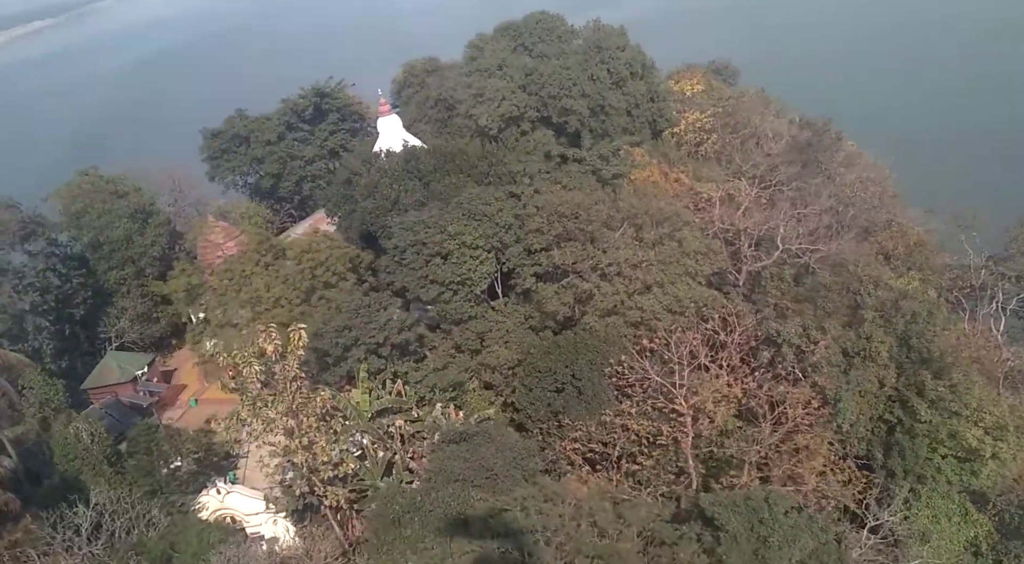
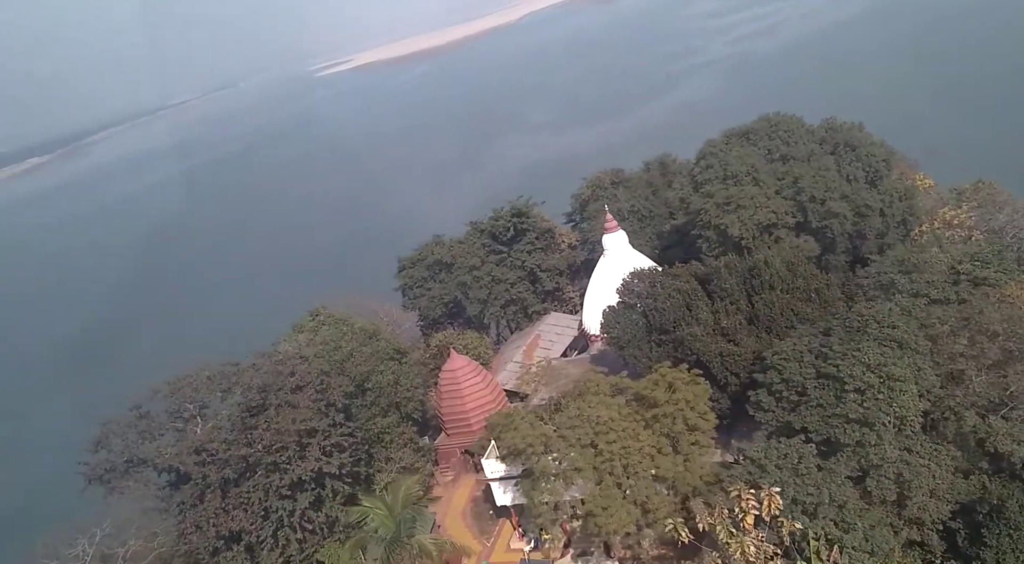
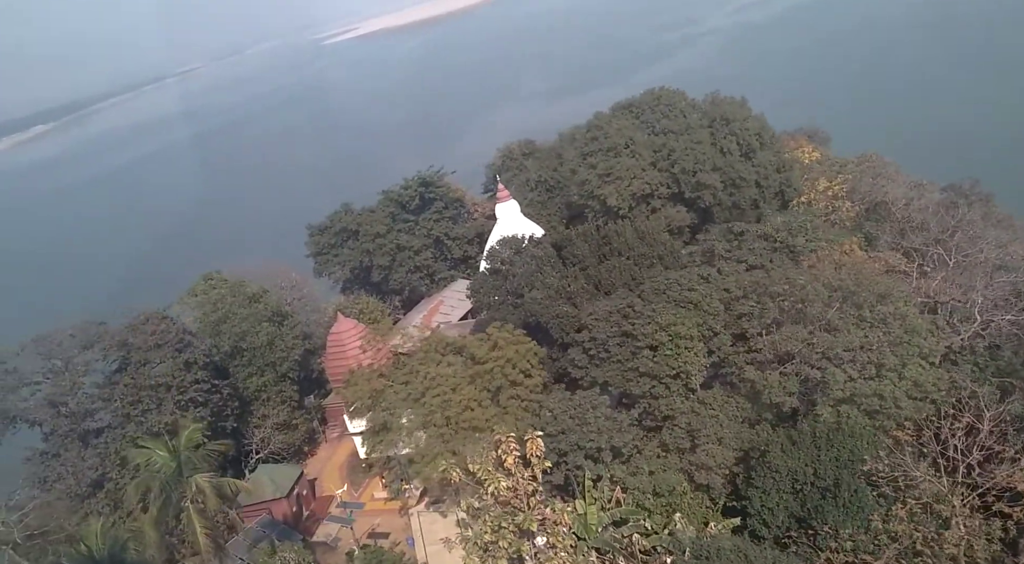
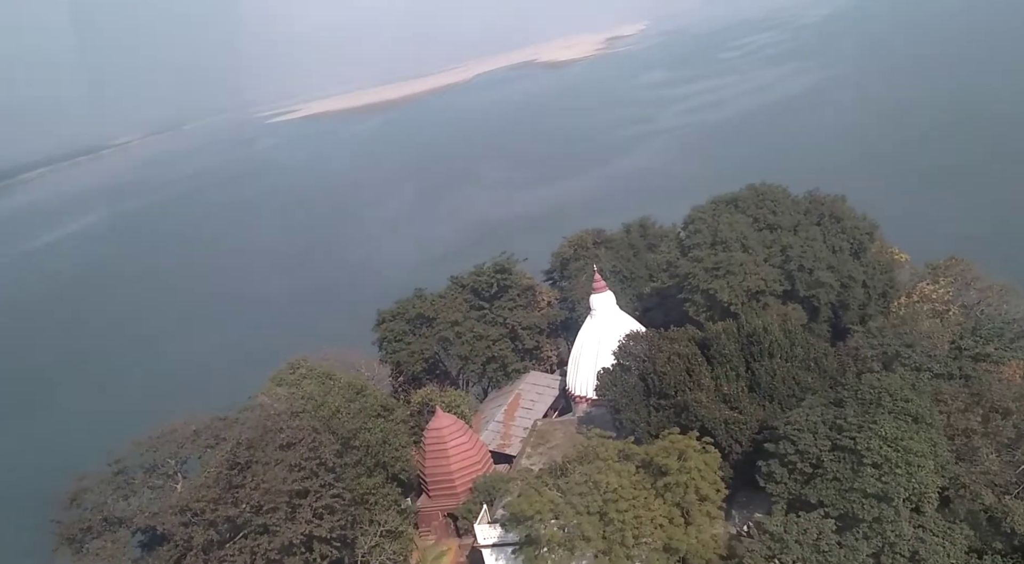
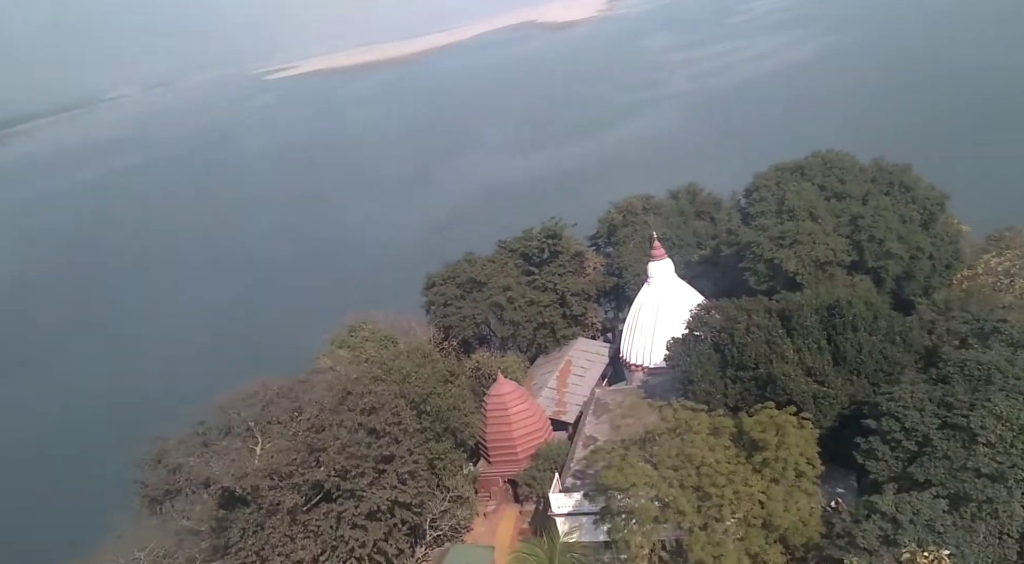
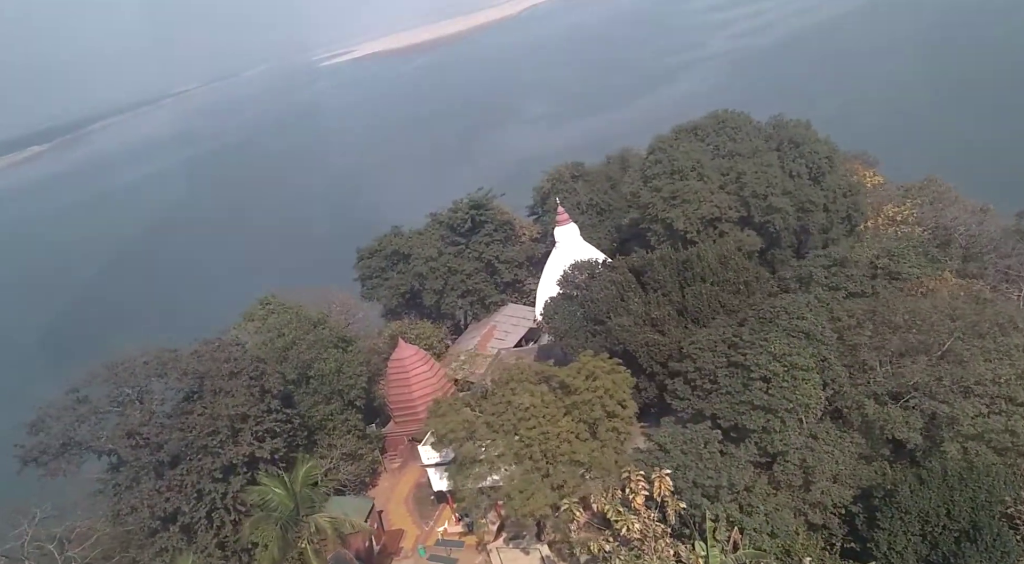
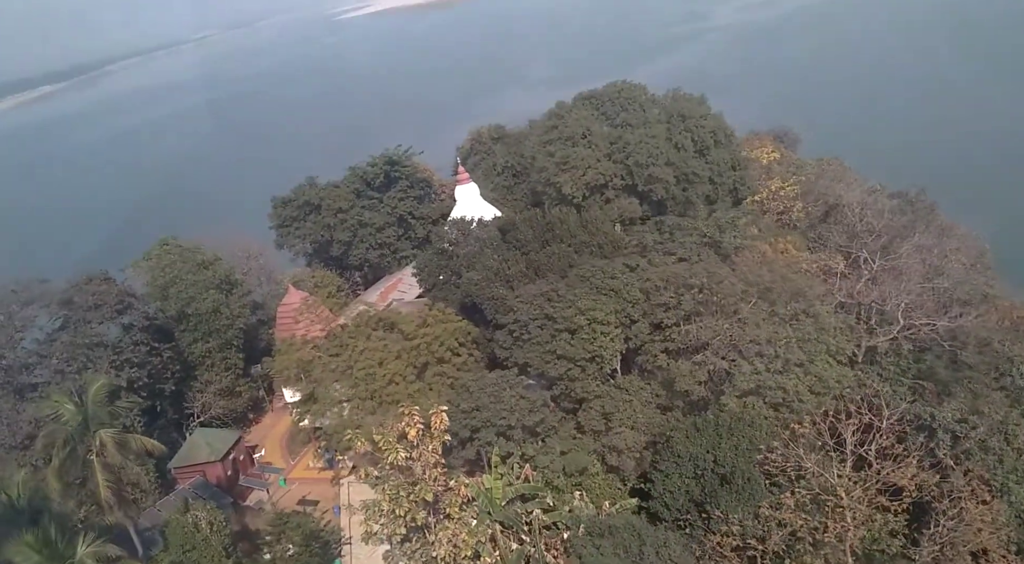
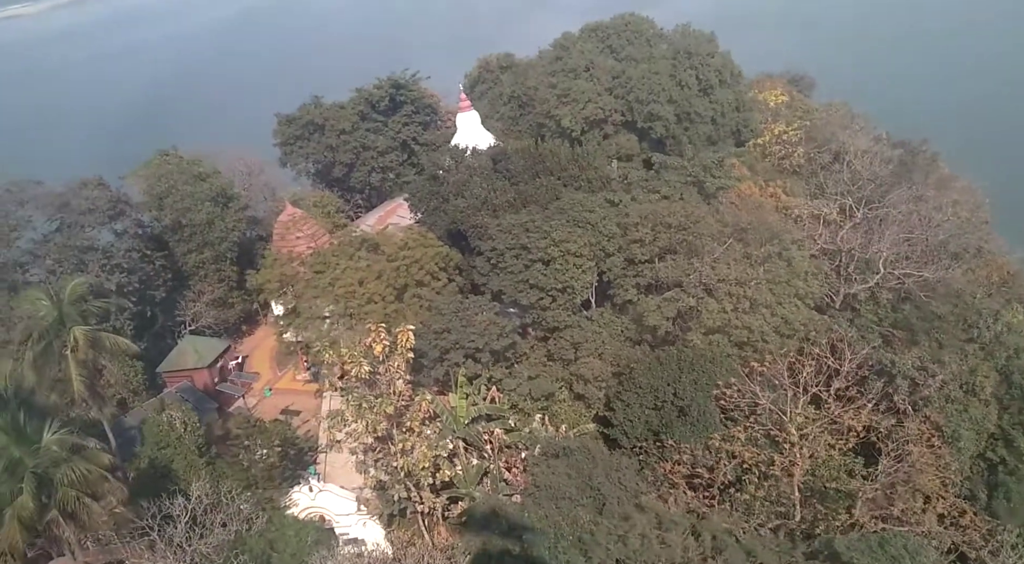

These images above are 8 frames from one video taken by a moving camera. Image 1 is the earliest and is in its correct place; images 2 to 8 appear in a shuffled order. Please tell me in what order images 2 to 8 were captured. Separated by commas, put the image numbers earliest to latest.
8, 7, 3, 6, 2, 4, 5
